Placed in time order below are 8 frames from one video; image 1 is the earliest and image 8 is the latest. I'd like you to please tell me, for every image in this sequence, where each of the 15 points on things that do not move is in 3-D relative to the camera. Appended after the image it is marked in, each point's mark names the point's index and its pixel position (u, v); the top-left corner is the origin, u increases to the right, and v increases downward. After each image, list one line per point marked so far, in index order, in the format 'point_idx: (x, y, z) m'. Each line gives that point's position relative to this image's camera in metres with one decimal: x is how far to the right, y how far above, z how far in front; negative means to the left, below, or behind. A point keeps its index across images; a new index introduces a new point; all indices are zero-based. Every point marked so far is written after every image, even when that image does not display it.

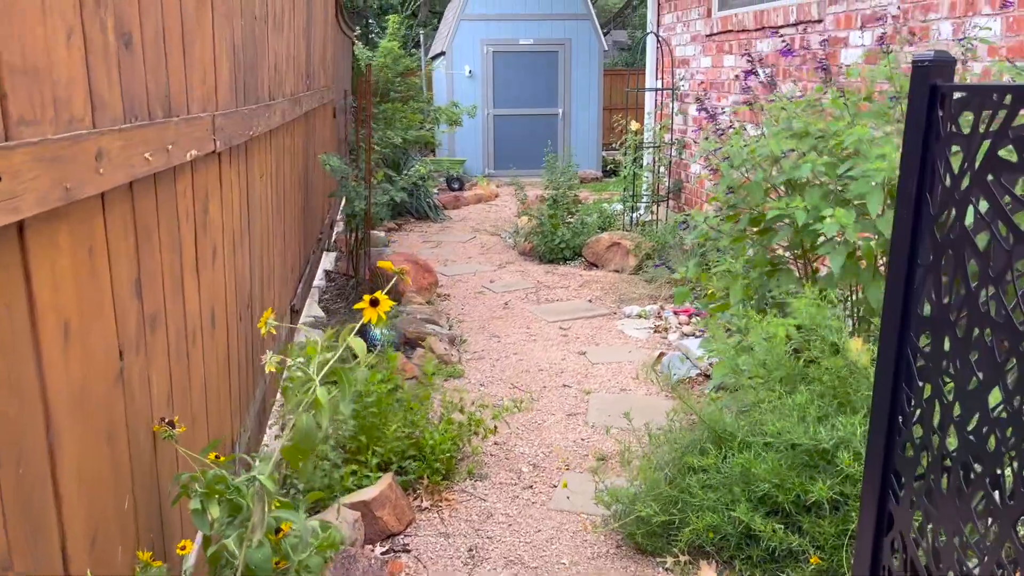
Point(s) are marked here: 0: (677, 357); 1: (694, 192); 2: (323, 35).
0: (+0.8, -0.3, +4.2) m
1: (+1.5, +0.8, +7.0) m
2: (-1.2, +1.7, +5.5) m
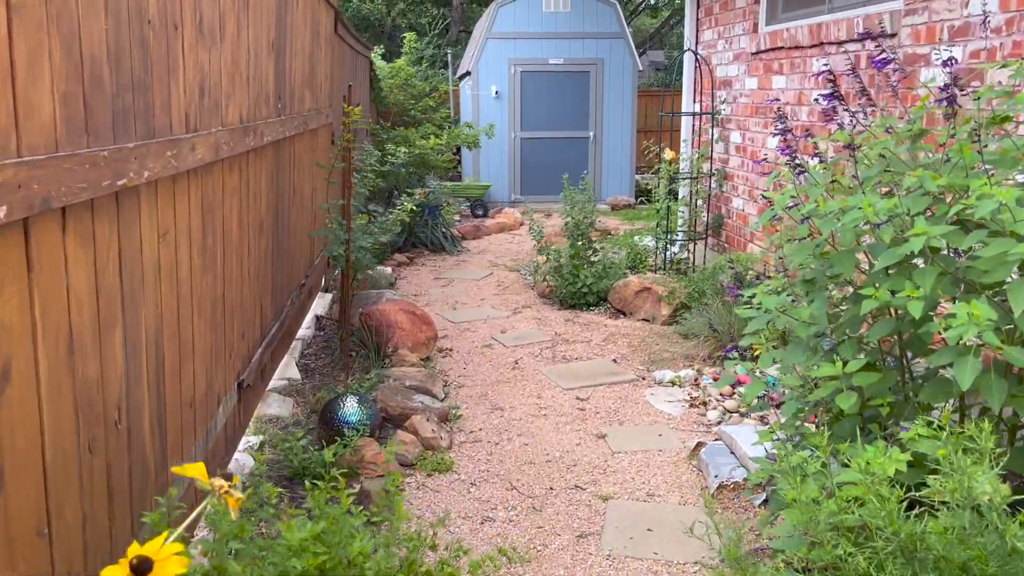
0: (+0.8, -0.6, +3.3) m
1: (+1.6, +0.4, +6.2) m
2: (-1.2, +1.4, +4.8) m
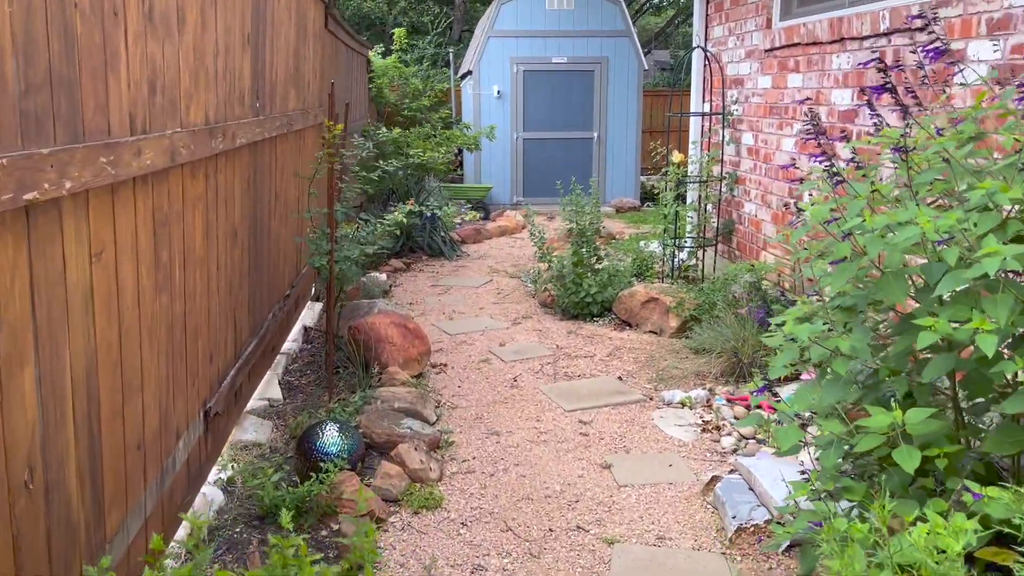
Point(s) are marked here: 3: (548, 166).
0: (+0.8, -0.7, +3.0) m
1: (+1.6, +0.4, +5.8) m
2: (-1.2, +1.3, +4.5) m
3: (+0.5, +1.7, +11.5) m
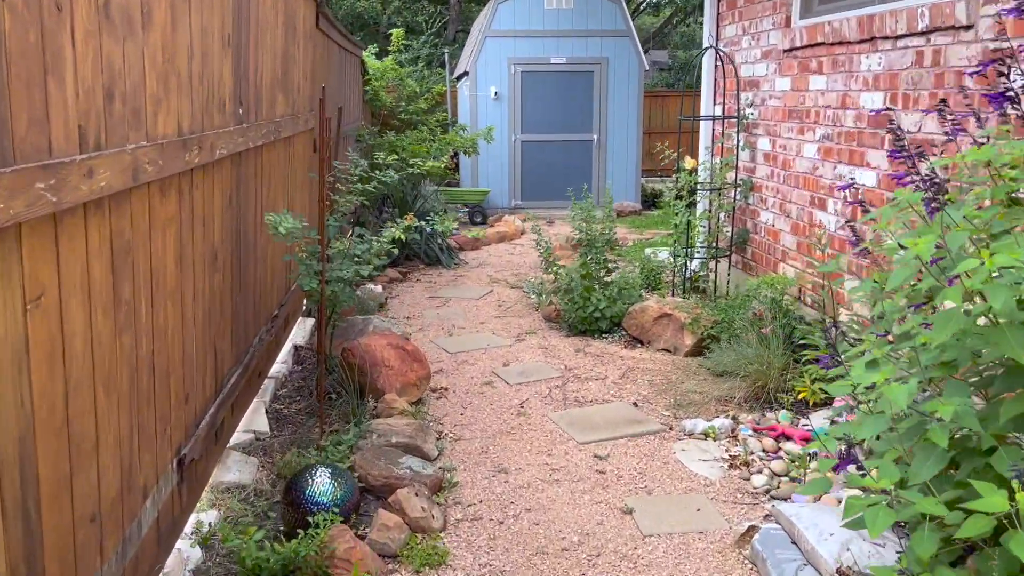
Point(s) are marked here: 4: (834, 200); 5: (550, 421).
0: (+0.8, -0.8, +2.7) m
1: (+1.7, +0.3, +5.5) m
2: (-1.1, +1.2, +4.2) m
3: (+0.5, +1.6, +11.1) m
4: (+1.8, +0.5, +4.6) m
5: (+0.2, -0.6, +4.0) m
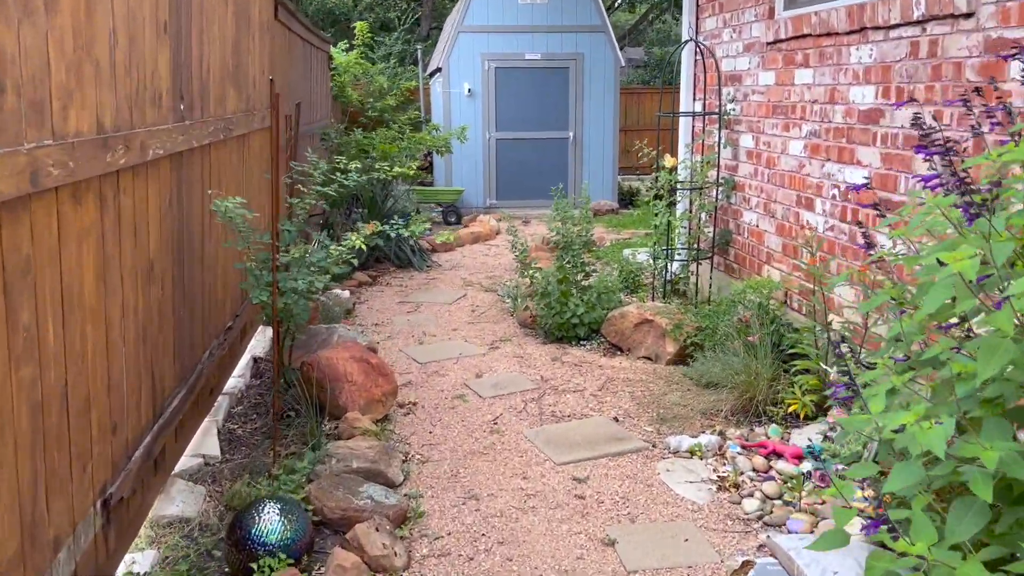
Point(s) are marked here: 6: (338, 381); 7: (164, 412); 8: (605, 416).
0: (+0.8, -0.8, +2.4) m
1: (+1.5, +0.2, +5.3) m
2: (-1.3, +1.1, +3.9) m
3: (+0.1, +1.5, +10.9) m
4: (+1.6, +0.5, +4.4) m
5: (+0.1, -0.7, +3.7) m
6: (-0.8, -0.4, +3.8) m
7: (-1.2, -0.4, +2.9) m
8: (+0.4, -0.6, +3.9) m
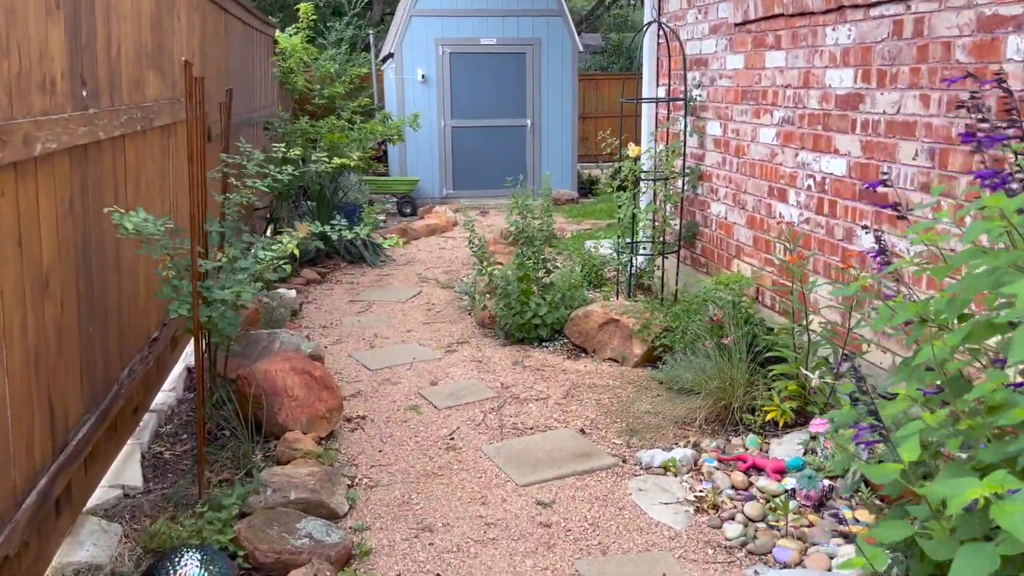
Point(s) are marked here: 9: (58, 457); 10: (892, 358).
0: (+0.6, -0.9, +2.1) m
1: (+1.2, +0.3, +5.0) m
2: (-1.5, +1.1, +3.4) m
3: (-0.4, +1.6, +10.5) m
4: (+1.4, +0.5, +4.1) m
5: (-0.1, -0.7, +3.4) m
6: (-1.0, -0.4, +3.5) m
7: (-1.3, -0.5, +2.5) m
8: (+0.3, -0.6, +3.6) m
9: (-1.3, -0.5, +2.5) m
10: (+1.5, -0.3, +3.4) m
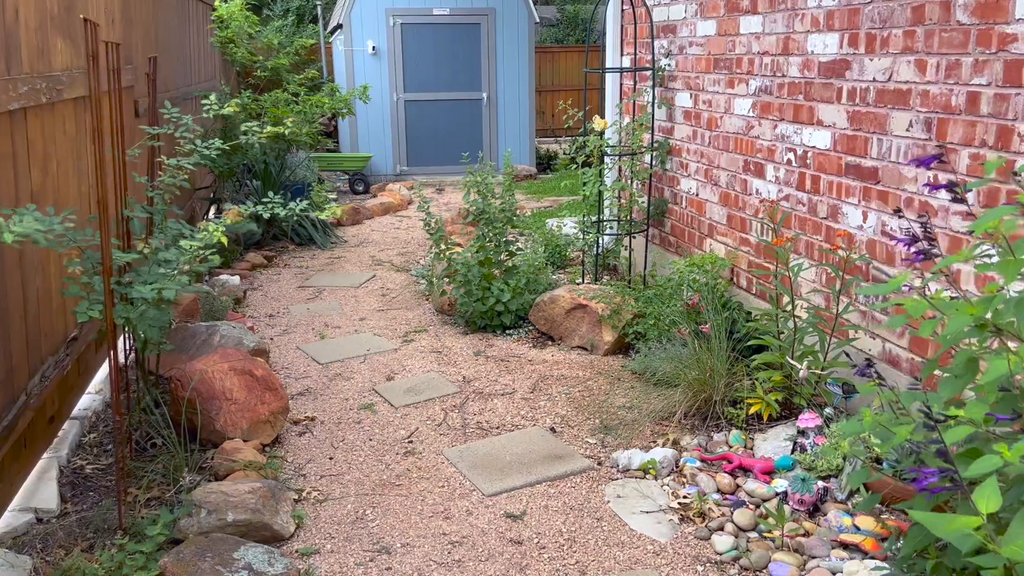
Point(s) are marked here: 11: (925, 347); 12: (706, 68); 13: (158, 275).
0: (+0.6, -0.8, +1.9) m
1: (+1.0, +0.4, +4.8) m
2: (-1.6, +1.1, +3.0) m
3: (-0.9, +1.9, +10.1) m
4: (+1.2, +0.6, +3.9) m
5: (-0.2, -0.6, +3.1) m
6: (-1.1, -0.4, +3.1) m
7: (-1.4, -0.5, +2.2) m
8: (+0.1, -0.5, +3.4) m
9: (-1.4, -0.5, +2.1) m
10: (+1.4, -0.2, +3.1) m
11: (+1.4, -0.2, +2.9) m
12: (+1.0, +1.2, +4.5) m
13: (-1.1, 0.0, +2.6) m
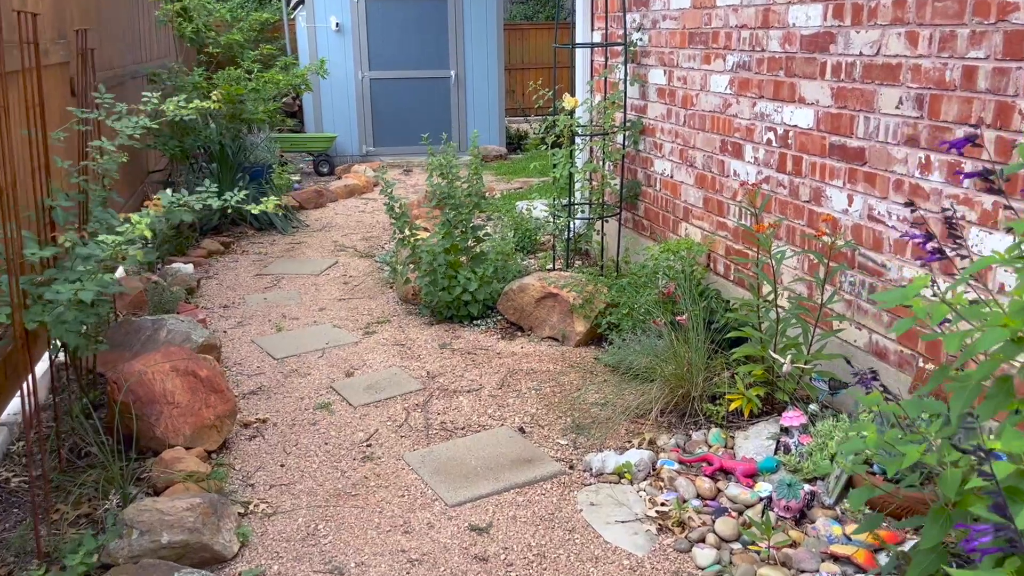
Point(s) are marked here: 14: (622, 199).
0: (+0.5, -0.8, +1.7) m
1: (+0.8, +0.5, +4.6) m
2: (-1.8, +1.1, +2.7) m
3: (-1.3, +2.1, +9.8) m
4: (+1.1, +0.6, +3.7) m
5: (-0.4, -0.6, +2.9) m
6: (-1.2, -0.4, +2.9) m
7: (-1.5, -0.5, +1.9) m
8: (0.0, -0.5, +3.1) m
9: (-1.5, -0.5, +1.8) m
10: (+1.3, -0.2, +2.9) m
11: (+1.3, -0.2, +2.7) m
12: (+0.9, +1.2, +4.3) m
13: (-1.2, 0.0, +2.4) m
14: (+0.6, +0.5, +4.9) m
